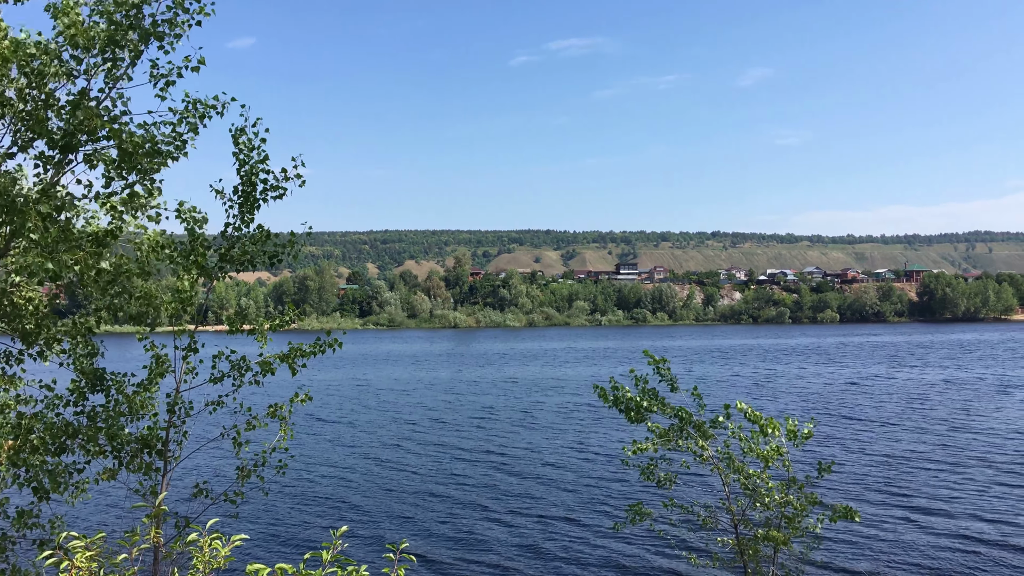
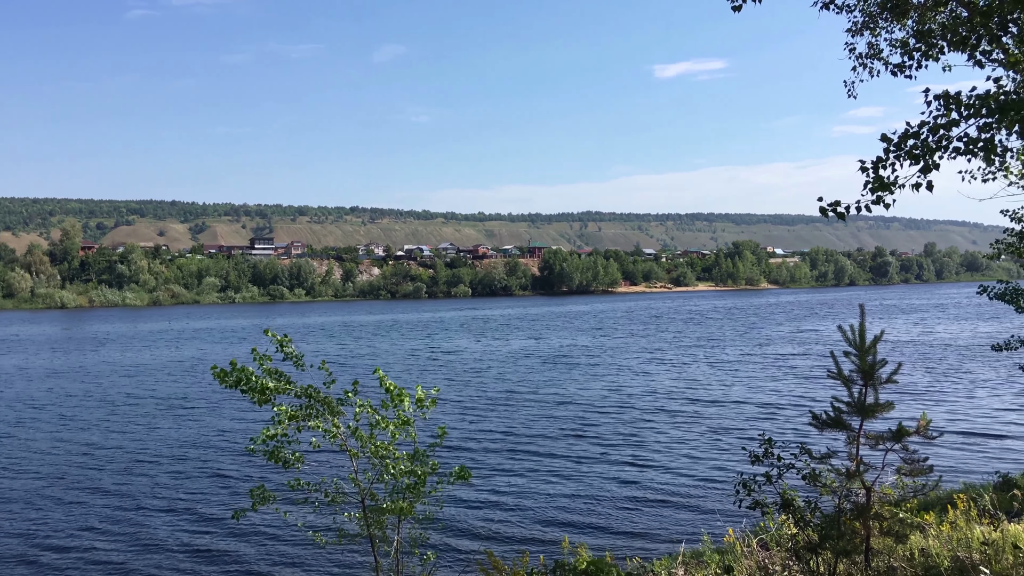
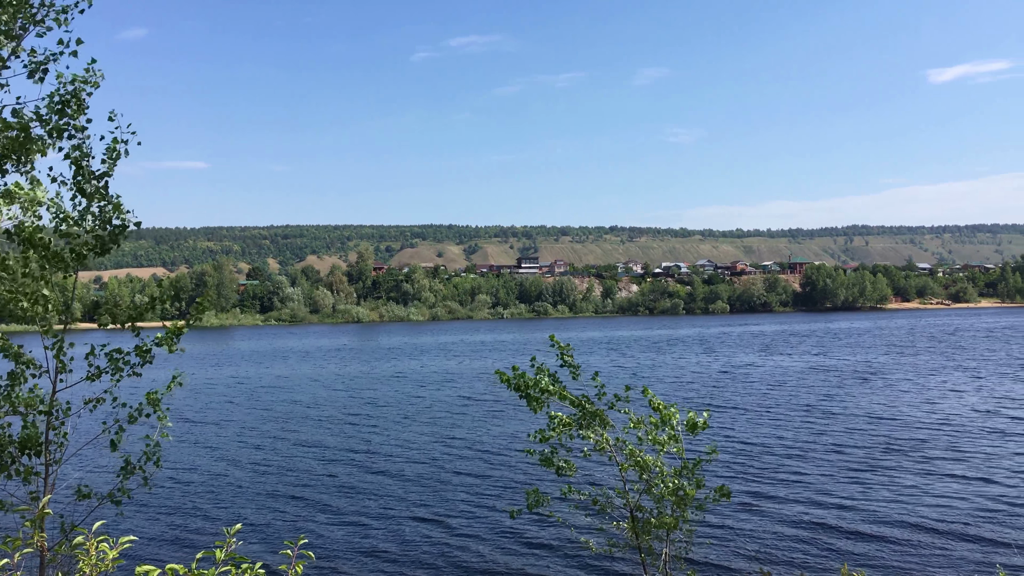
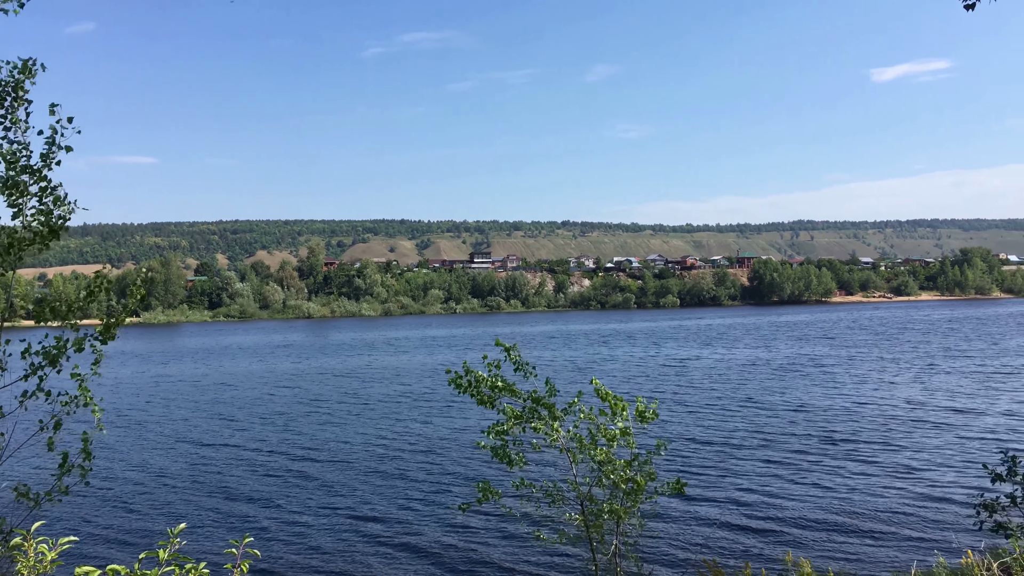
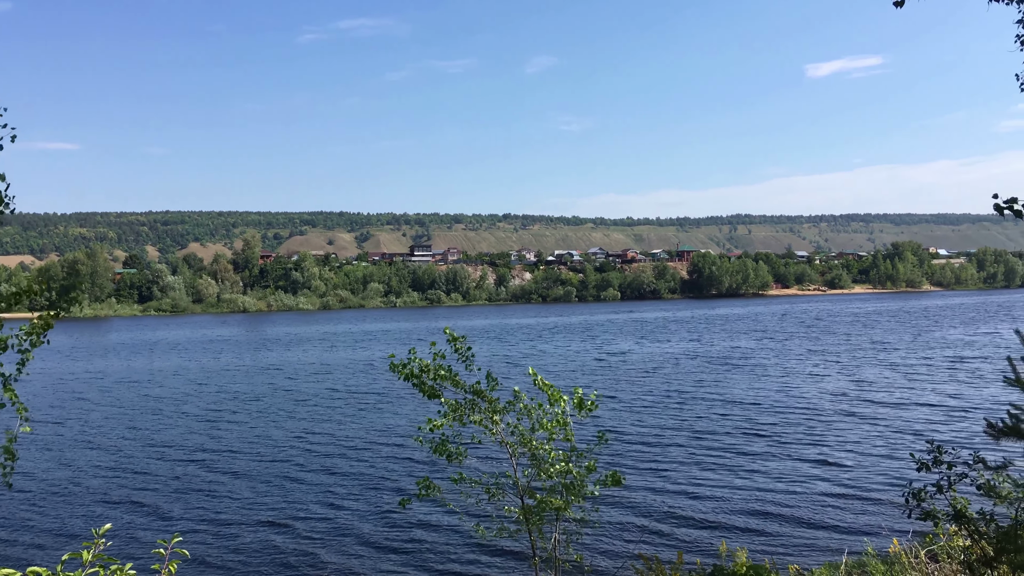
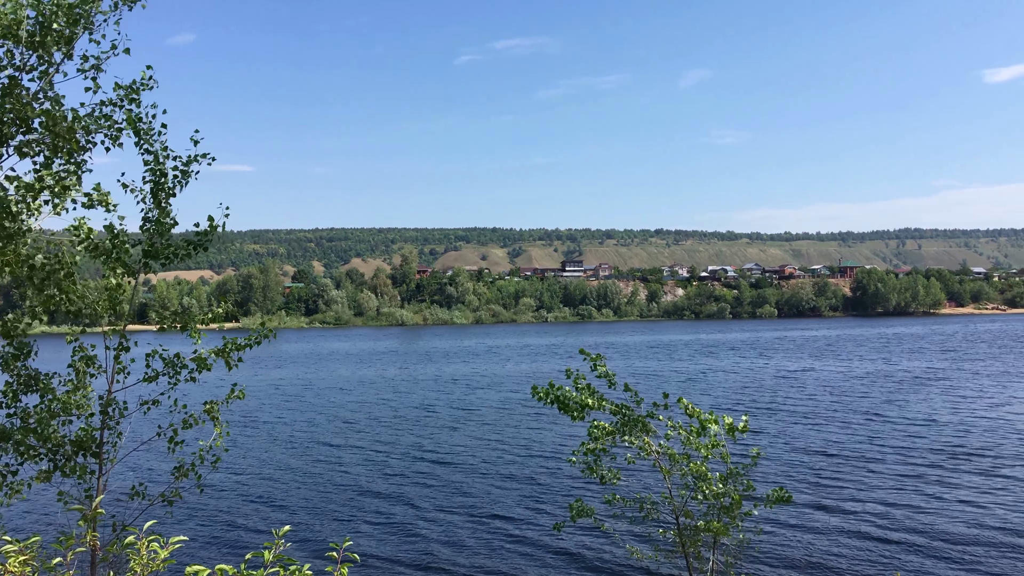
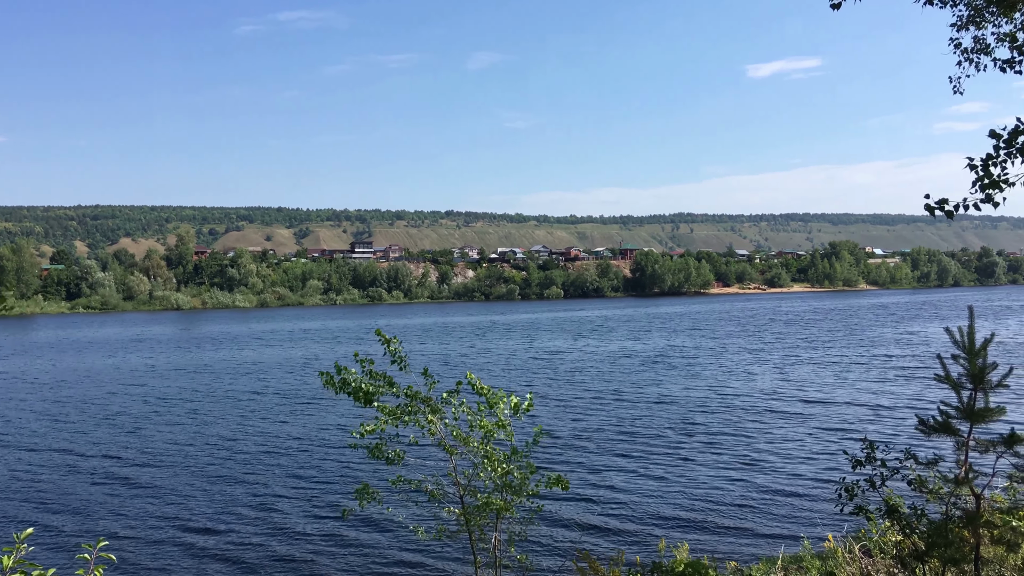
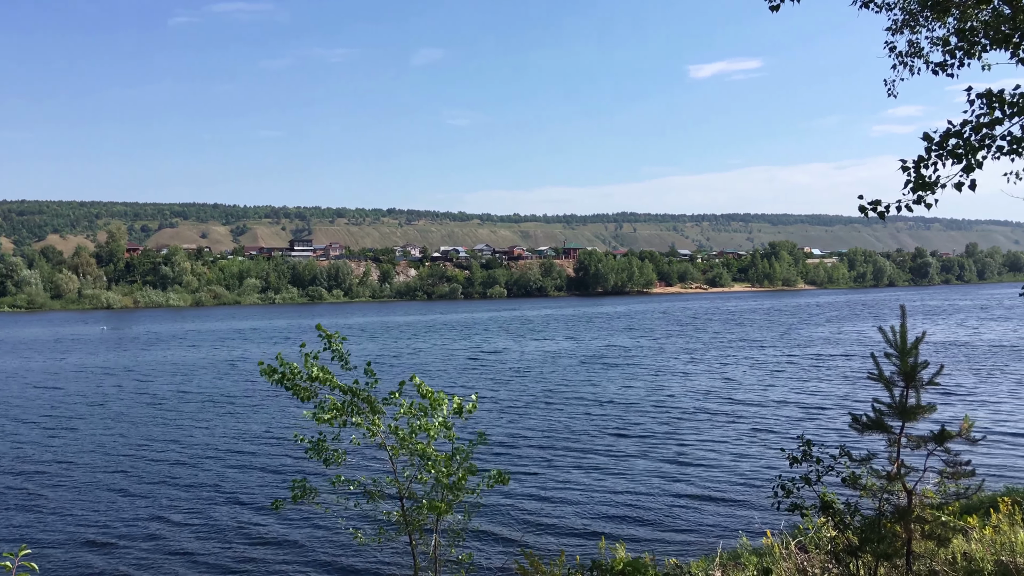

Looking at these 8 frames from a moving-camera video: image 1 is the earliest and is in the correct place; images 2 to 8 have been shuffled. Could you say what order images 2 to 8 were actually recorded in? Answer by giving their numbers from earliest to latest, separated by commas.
6, 3, 4, 5, 7, 8, 2
